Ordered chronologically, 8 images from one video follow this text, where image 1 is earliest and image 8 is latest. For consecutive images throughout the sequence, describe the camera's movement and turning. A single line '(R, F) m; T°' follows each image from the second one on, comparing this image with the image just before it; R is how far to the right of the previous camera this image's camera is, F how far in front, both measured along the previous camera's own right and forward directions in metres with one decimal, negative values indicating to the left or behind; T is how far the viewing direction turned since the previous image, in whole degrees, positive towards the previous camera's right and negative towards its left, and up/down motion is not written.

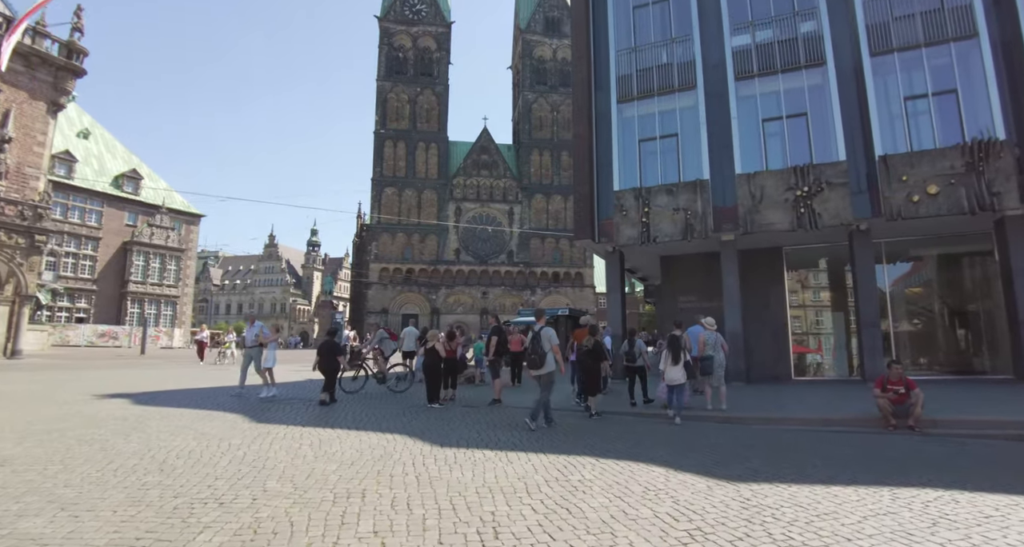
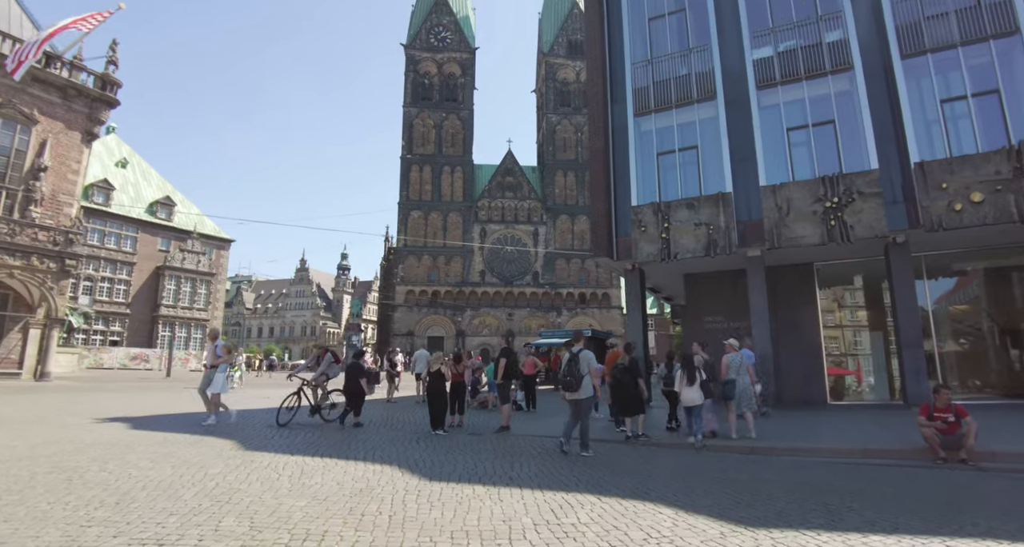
(+0.4, +0.5) m; -3°
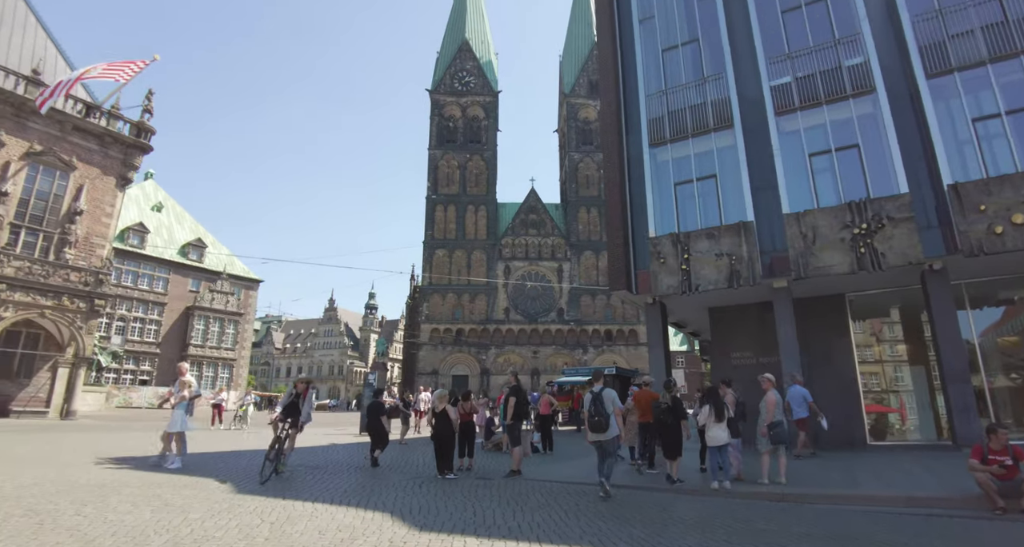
(+0.3, +0.4) m; -3°
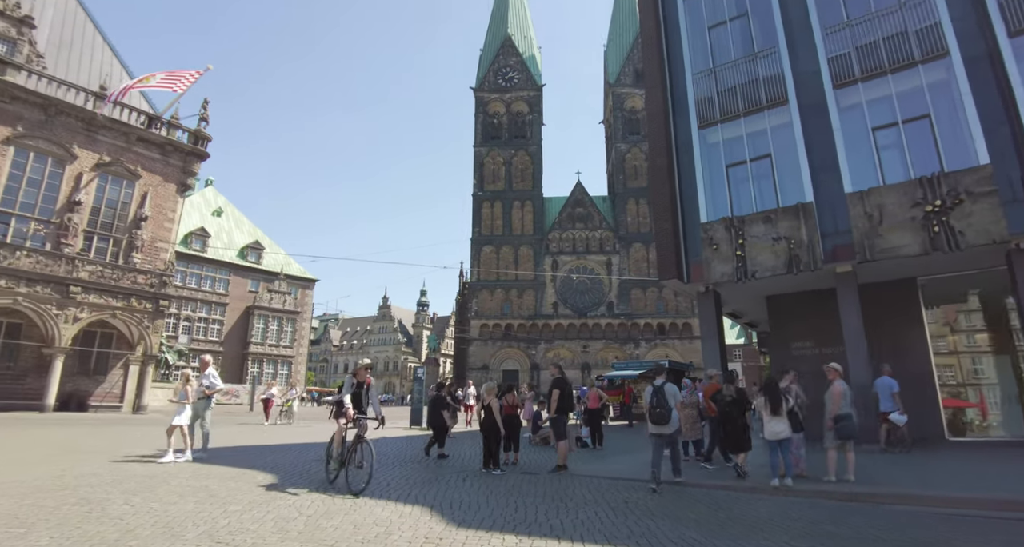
(+0.1, +0.3) m; -5°
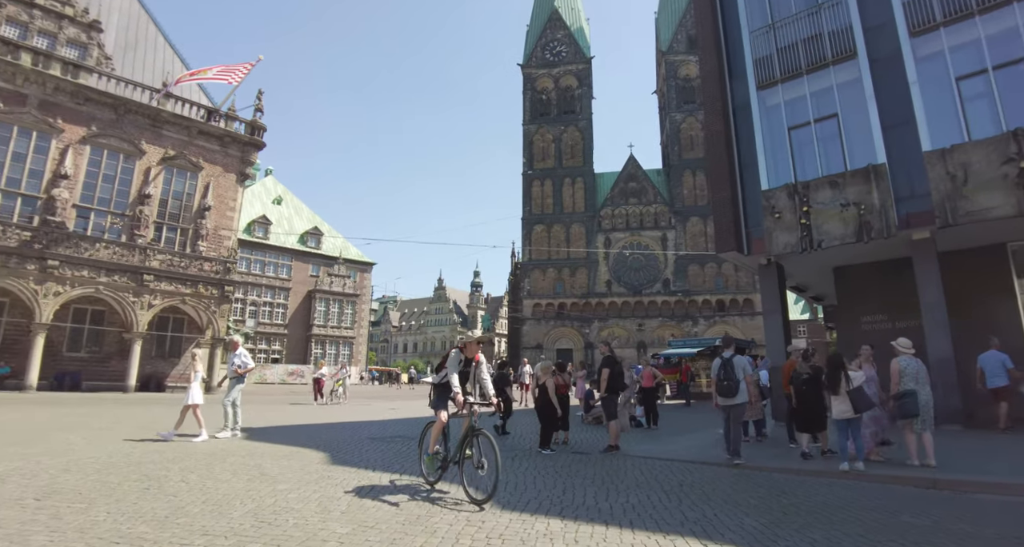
(+0.1, +0.3) m; -6°
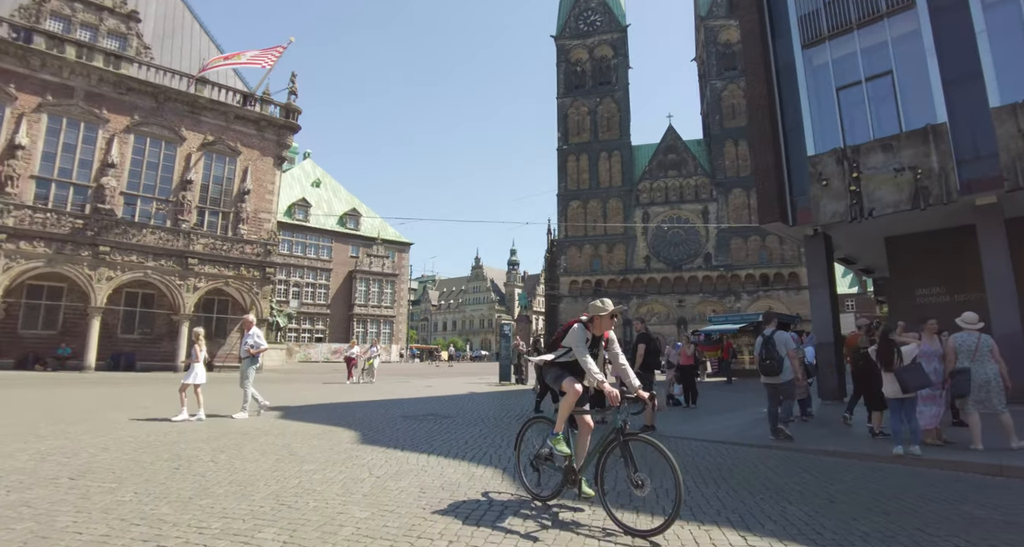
(+0.1, +0.3) m; -4°
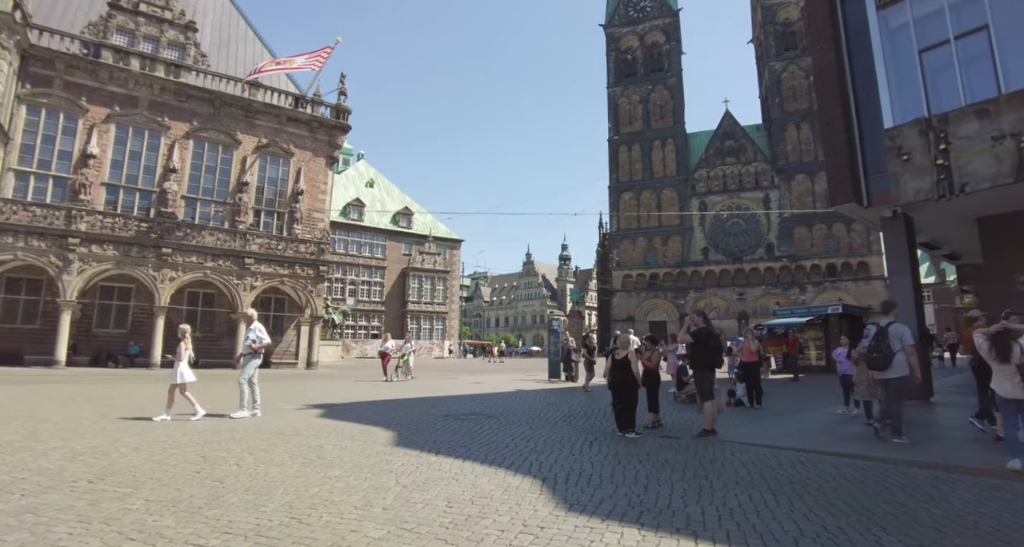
(+0.1, +0.6) m; -6°
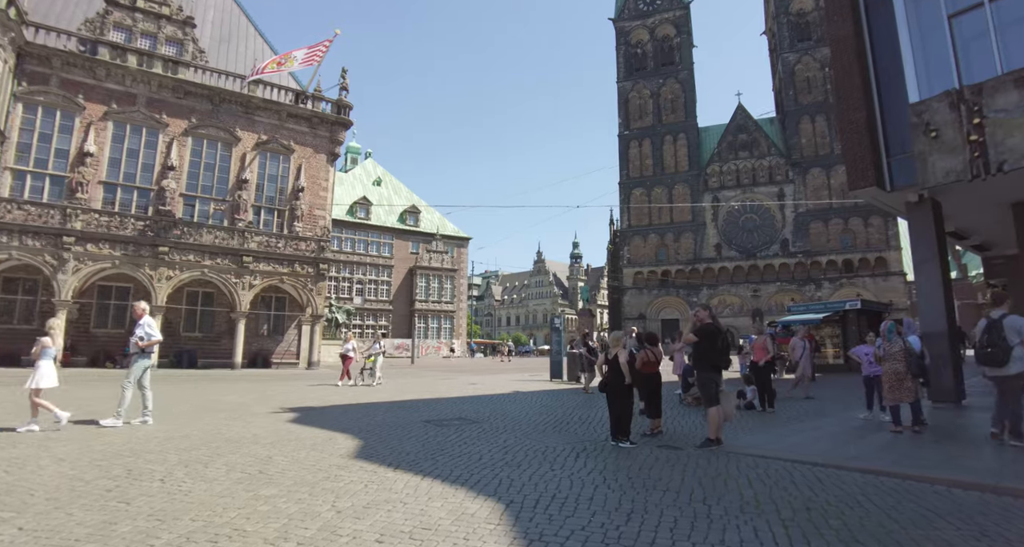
(+0.4, +0.8) m; -1°
